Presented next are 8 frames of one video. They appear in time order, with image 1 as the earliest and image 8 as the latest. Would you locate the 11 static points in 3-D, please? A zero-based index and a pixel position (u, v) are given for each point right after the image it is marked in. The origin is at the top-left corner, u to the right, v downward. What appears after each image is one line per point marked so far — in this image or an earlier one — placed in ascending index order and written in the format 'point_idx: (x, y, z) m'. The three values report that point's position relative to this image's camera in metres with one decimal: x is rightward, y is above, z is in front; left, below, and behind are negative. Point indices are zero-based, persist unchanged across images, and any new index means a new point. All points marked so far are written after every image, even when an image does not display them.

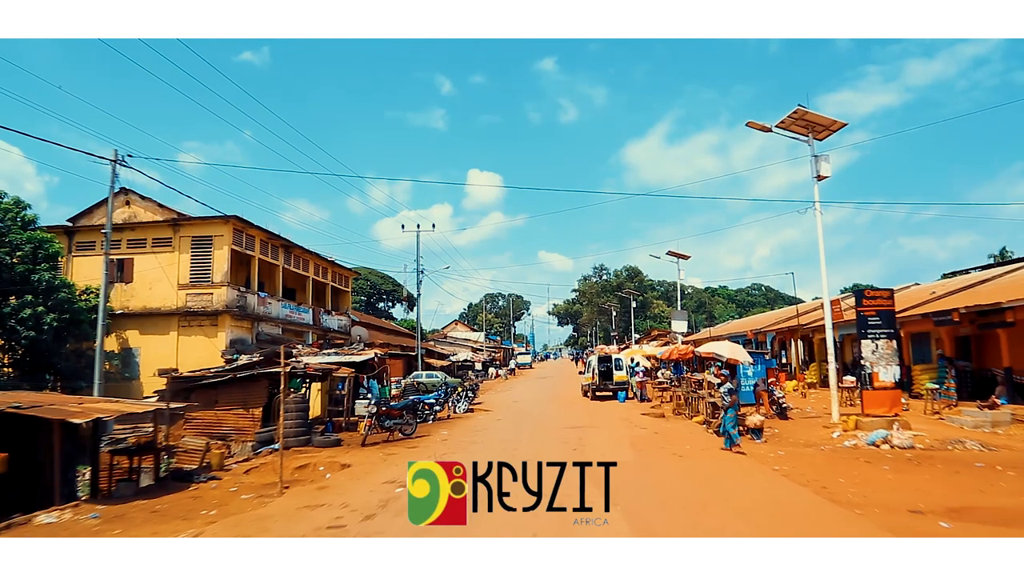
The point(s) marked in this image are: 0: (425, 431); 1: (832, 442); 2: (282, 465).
0: (-2.1, -3.4, +14.6) m
1: (+6.6, -3.2, +12.7) m
2: (-4.2, -3.3, +11.2) m
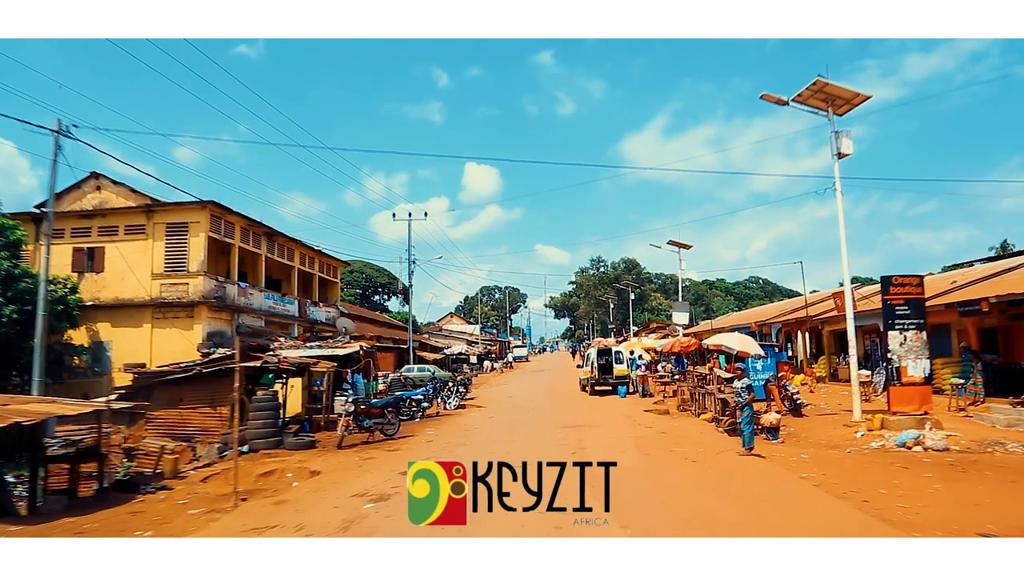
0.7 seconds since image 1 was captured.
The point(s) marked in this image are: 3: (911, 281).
0: (-2.2, -3.1, +13.4) m
1: (+6.5, -2.9, +11.6) m
2: (-4.3, -3.0, +10.0) m
3: (+7.9, +0.1, +12.2) m
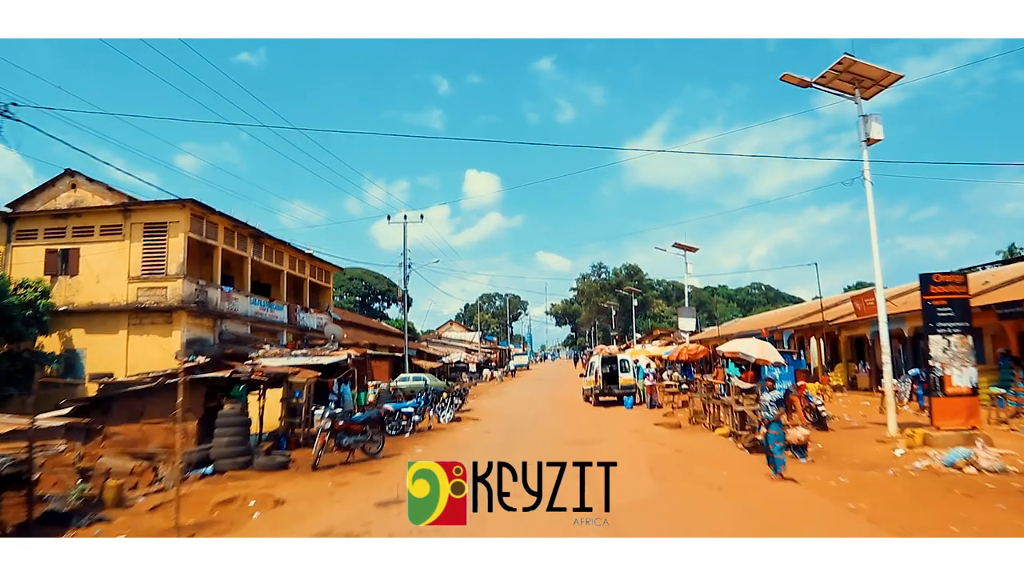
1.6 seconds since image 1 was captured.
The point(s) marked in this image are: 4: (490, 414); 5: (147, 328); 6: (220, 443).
0: (-2.3, -3.1, +12.1) m
1: (+6.4, -2.9, +10.3) m
2: (-4.4, -3.0, +8.7) m
3: (+7.9, +0.1, +11.0) m
4: (-0.7, -4.0, +19.7) m
5: (-11.7, -1.3, +19.8) m
6: (-5.1, -2.7, +10.7) m
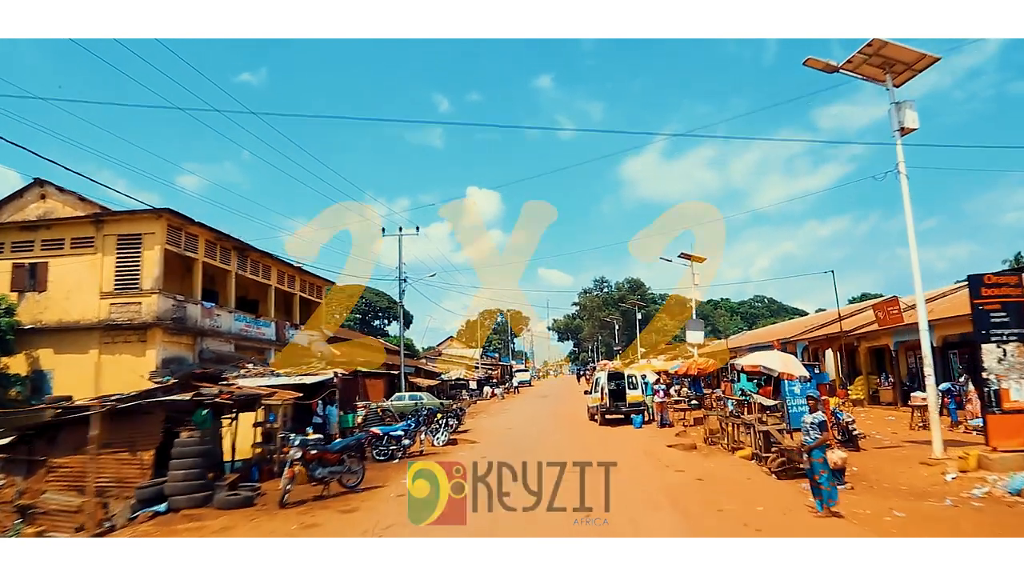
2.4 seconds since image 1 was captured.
0: (-2.3, -3.3, +10.8) m
1: (+6.4, -2.9, +8.9) m
2: (-4.4, -3.1, +7.4) m
3: (+7.8, +0.1, +9.7) m
4: (-0.7, -4.4, +18.4) m
5: (-11.8, -1.8, +18.5) m
6: (-5.1, -2.9, +9.4) m
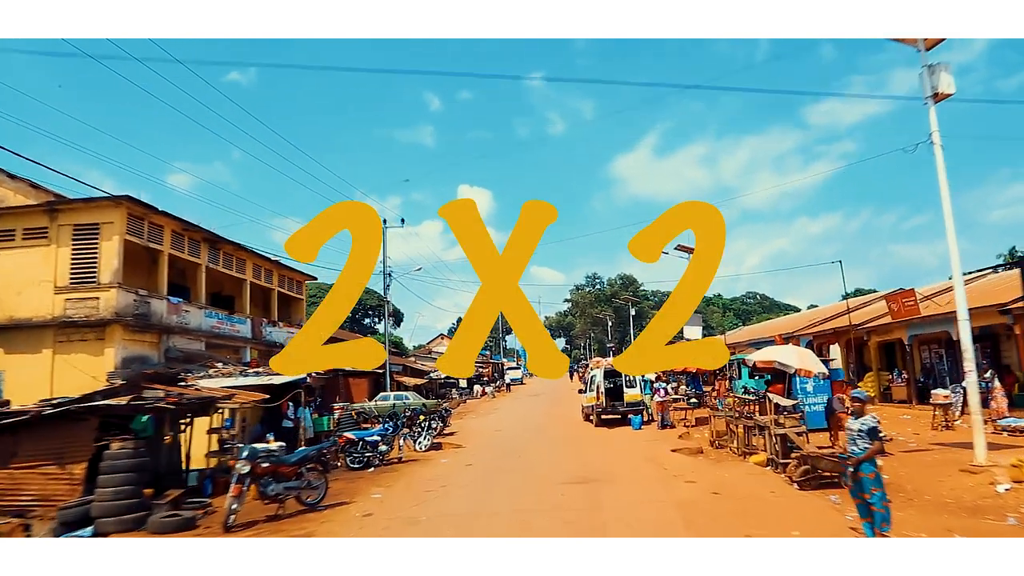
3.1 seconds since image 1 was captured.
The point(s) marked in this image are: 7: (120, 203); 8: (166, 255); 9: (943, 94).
0: (-2.5, -3.1, +9.4) m
1: (+6.2, -2.7, +7.7) m
2: (-4.6, -2.9, +6.0) m
3: (+7.6, +0.4, +8.5) m
4: (-1.0, -4.2, +17.1) m
5: (-12.1, -1.6, +17.1) m
6: (-5.3, -2.7, +8.0) m
7: (-11.1, +2.4, +17.5) m
8: (-10.9, +1.0, +19.5) m
9: (+7.0, +3.2, +10.0) m
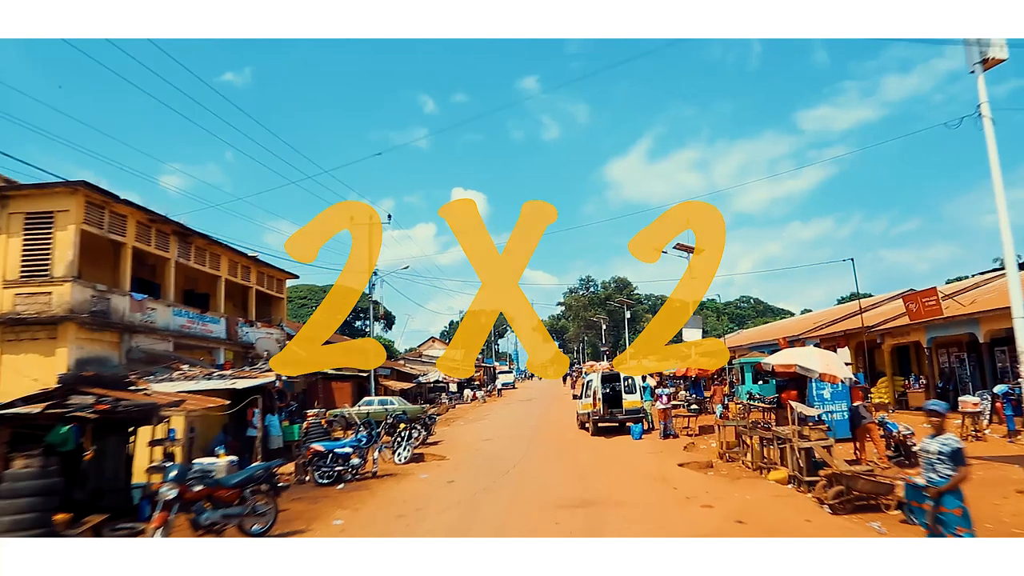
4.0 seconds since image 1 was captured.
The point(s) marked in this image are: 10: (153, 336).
0: (-2.7, -3.0, +8.1) m
1: (+6.0, -2.6, +6.4) m
2: (-4.7, -2.8, +4.6) m
3: (+7.4, +0.5, +7.2) m
4: (-1.3, -4.1, +15.7) m
5: (-12.3, -1.5, +15.6) m
6: (-5.5, -2.5, +6.6) m
7: (-11.3, +2.6, +16.0) m
8: (-11.2, +1.2, +18.1) m
9: (+6.8, +3.2, +8.8) m
10: (-10.8, -1.4, +18.6) m
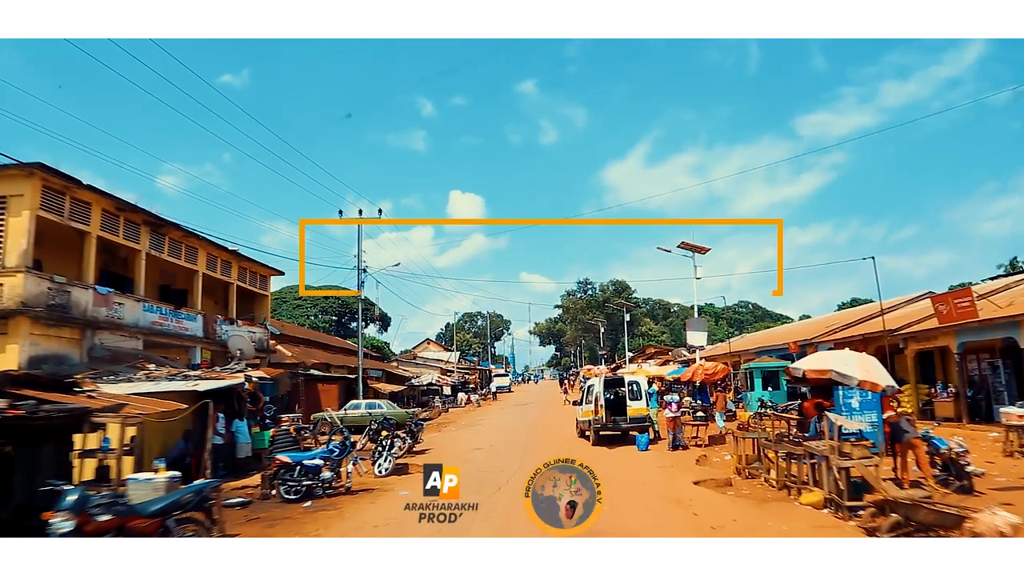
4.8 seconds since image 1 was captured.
0: (-2.8, -2.8, +6.7) m
1: (+5.9, -2.5, +5.1) m
2: (-4.8, -2.6, +3.3) m
3: (+7.4, +0.5, +5.9) m
4: (-1.4, -3.9, +14.3) m
5: (-12.4, -1.2, +14.2) m
6: (-5.5, -2.3, +5.3) m
7: (-11.4, +2.8, +14.7) m
8: (-11.3, +1.4, +16.7) m
9: (+6.8, +3.3, +7.5) m
10: (-10.9, -1.3, +17.2) m
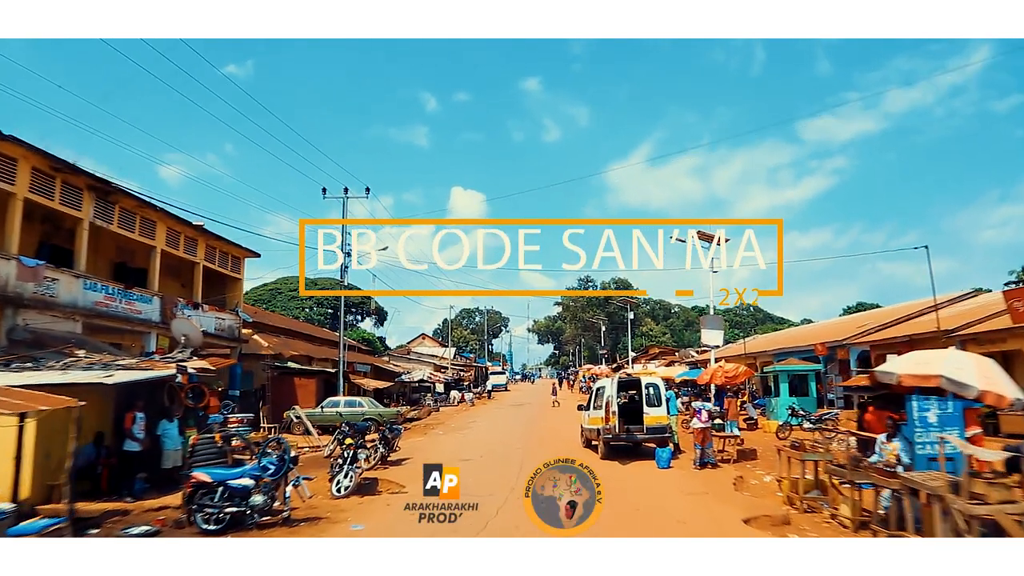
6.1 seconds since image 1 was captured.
0: (-2.9, -2.4, +4.3) m
1: (+5.8, -2.3, +2.7) m
2: (-4.9, -2.1, +0.8) m
3: (+7.4, +0.7, +3.5) m
4: (-1.6, -3.5, +11.9) m
5: (-12.5, -0.6, +11.8) m
6: (-5.6, -1.8, +2.8) m
7: (-11.4, +3.4, +12.2) m
8: (-11.3, +2.0, +14.2) m
9: (+6.8, +3.5, +5.1) m
10: (-11.0, -0.6, +14.8) m
